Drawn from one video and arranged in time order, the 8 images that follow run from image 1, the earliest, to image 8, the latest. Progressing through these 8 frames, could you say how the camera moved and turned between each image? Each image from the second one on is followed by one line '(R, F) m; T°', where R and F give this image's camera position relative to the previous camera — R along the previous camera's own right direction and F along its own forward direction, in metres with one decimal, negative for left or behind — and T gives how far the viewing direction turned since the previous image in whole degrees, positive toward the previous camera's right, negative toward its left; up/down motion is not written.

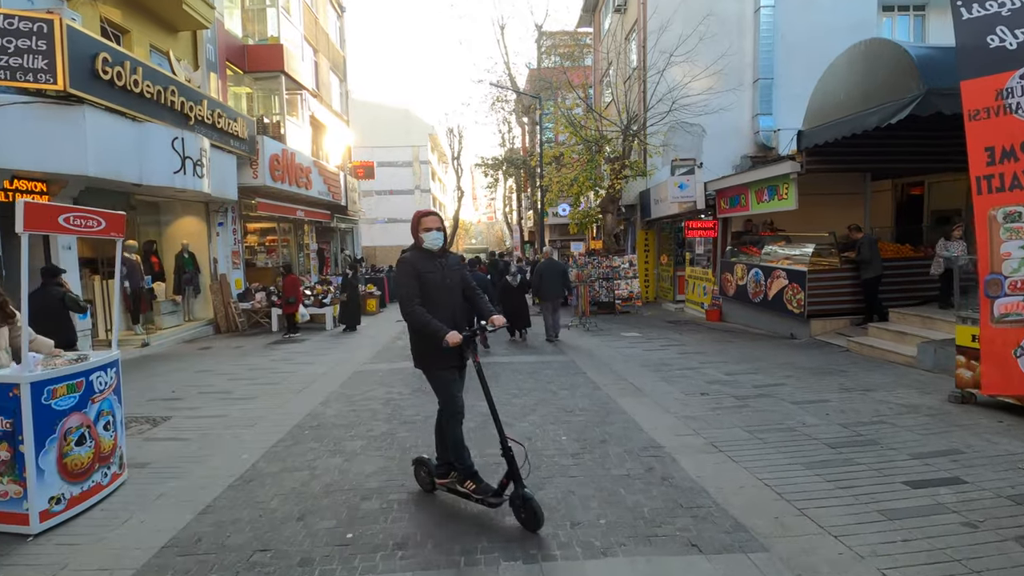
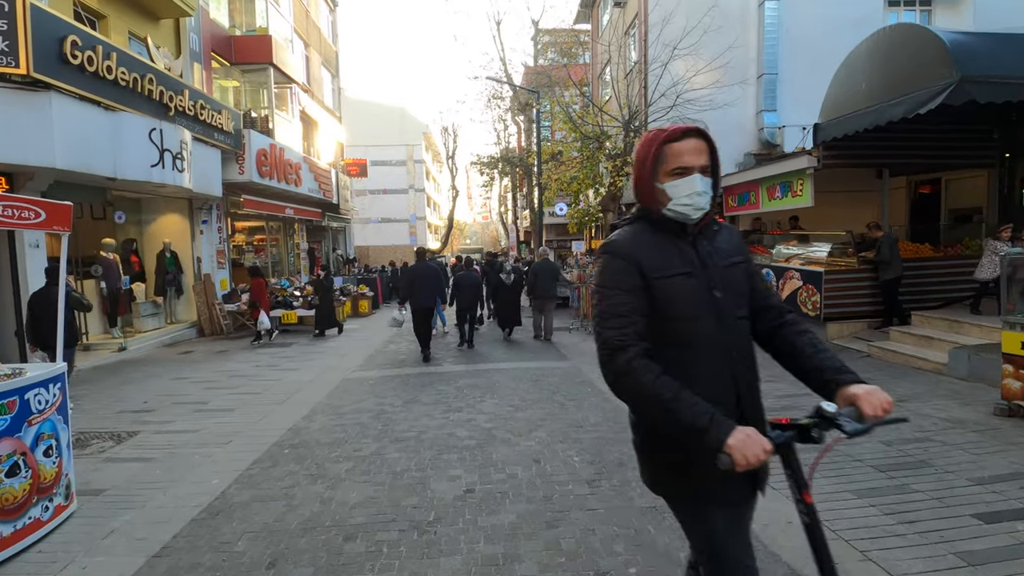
(-0.1, +0.6) m; +1°
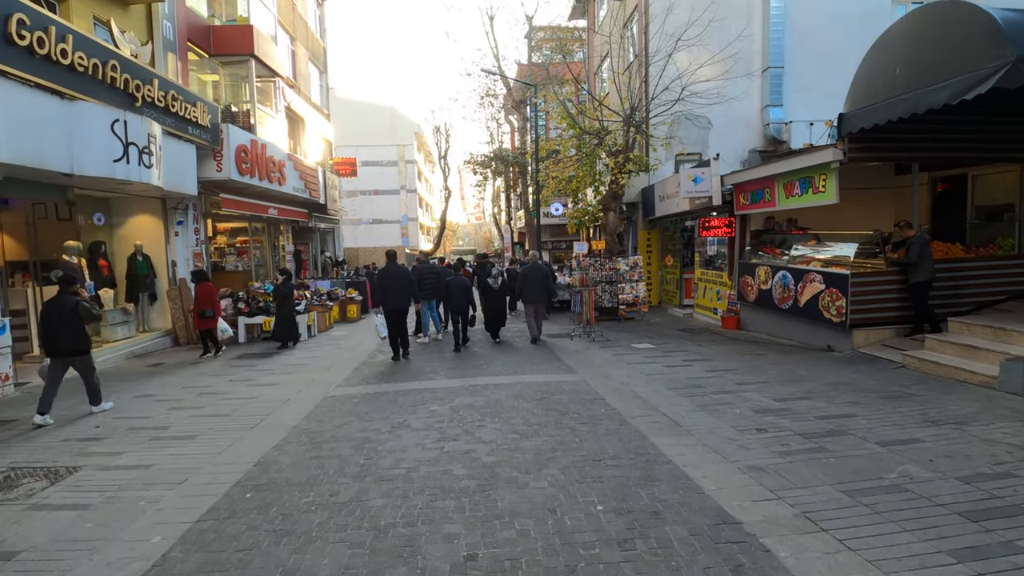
(-0.1, +0.9) m; +1°
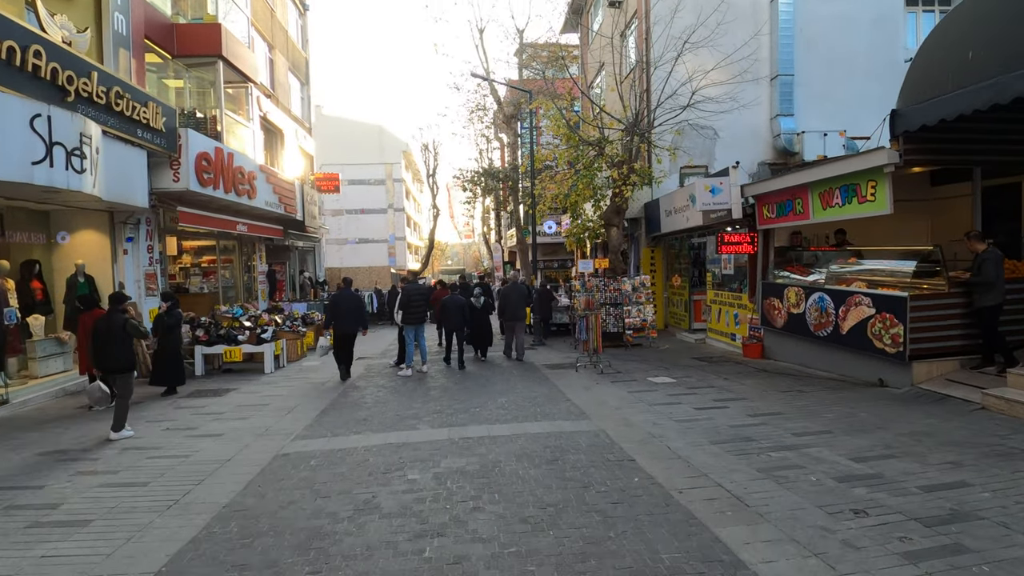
(-0.1, +1.5) m; +1°
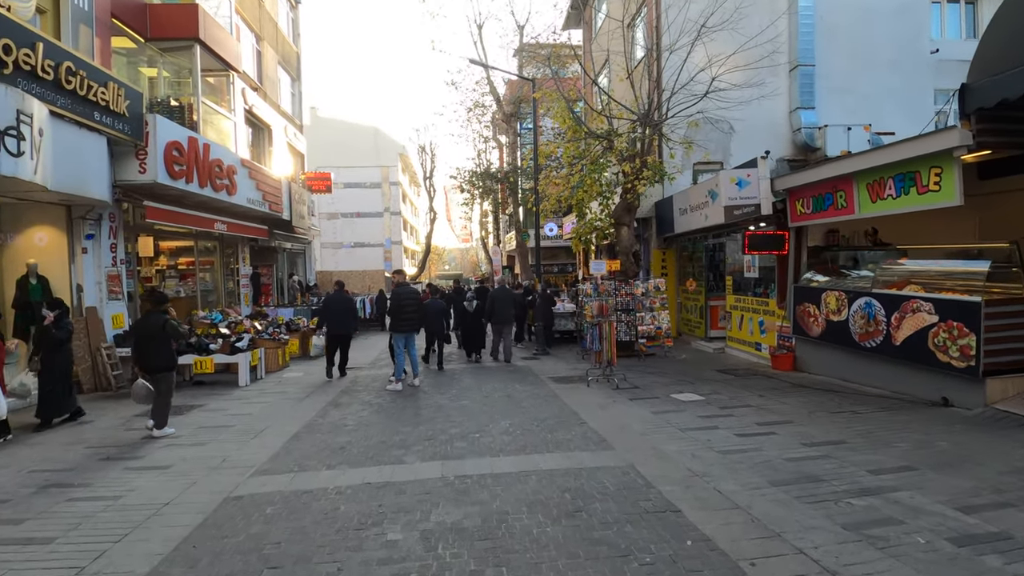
(-0.1, +1.2) m; 0°
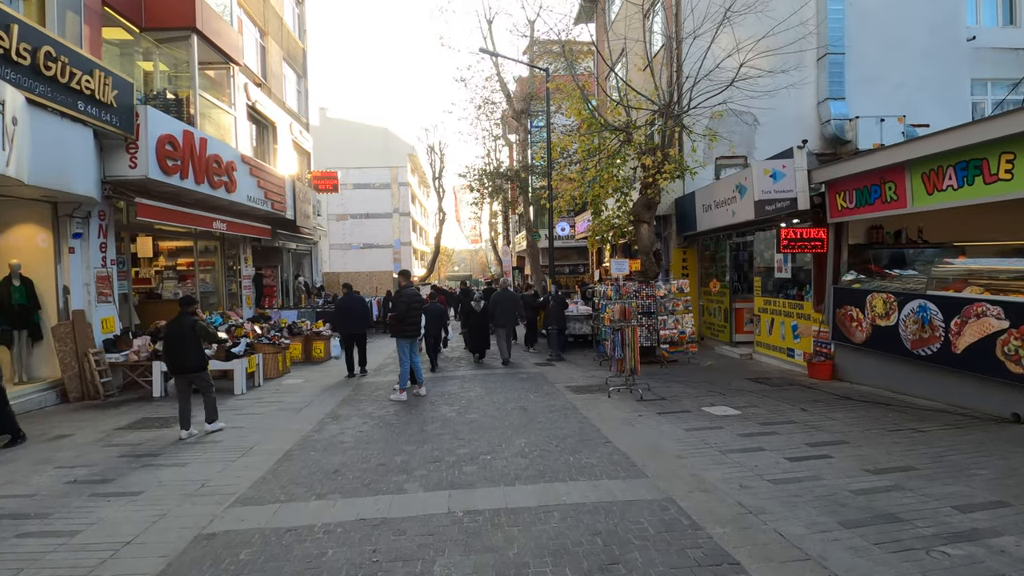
(-0.1, +0.7) m; -1°
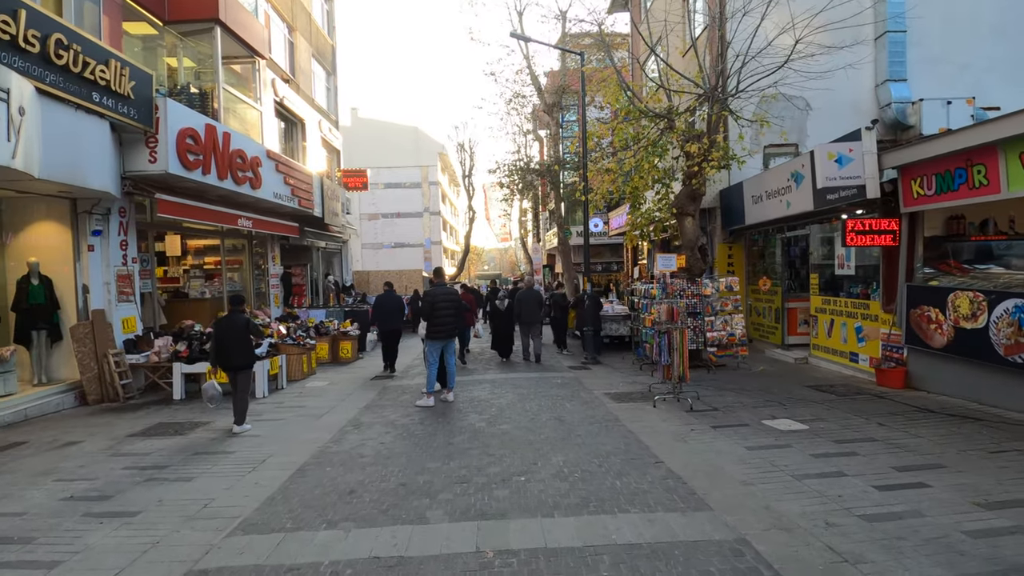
(-0.1, +0.7) m; -3°
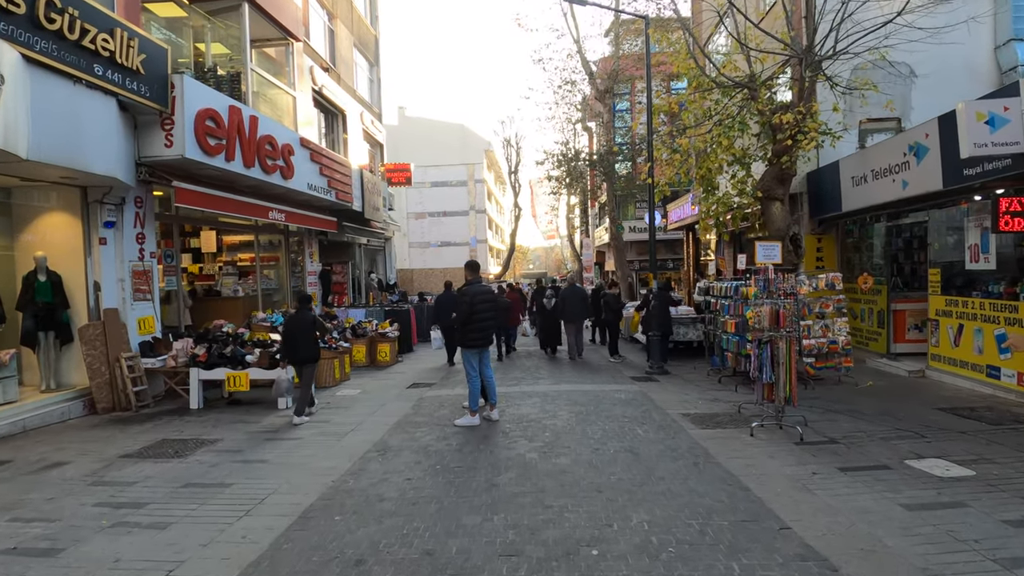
(-0.1, +1.4) m; -5°
